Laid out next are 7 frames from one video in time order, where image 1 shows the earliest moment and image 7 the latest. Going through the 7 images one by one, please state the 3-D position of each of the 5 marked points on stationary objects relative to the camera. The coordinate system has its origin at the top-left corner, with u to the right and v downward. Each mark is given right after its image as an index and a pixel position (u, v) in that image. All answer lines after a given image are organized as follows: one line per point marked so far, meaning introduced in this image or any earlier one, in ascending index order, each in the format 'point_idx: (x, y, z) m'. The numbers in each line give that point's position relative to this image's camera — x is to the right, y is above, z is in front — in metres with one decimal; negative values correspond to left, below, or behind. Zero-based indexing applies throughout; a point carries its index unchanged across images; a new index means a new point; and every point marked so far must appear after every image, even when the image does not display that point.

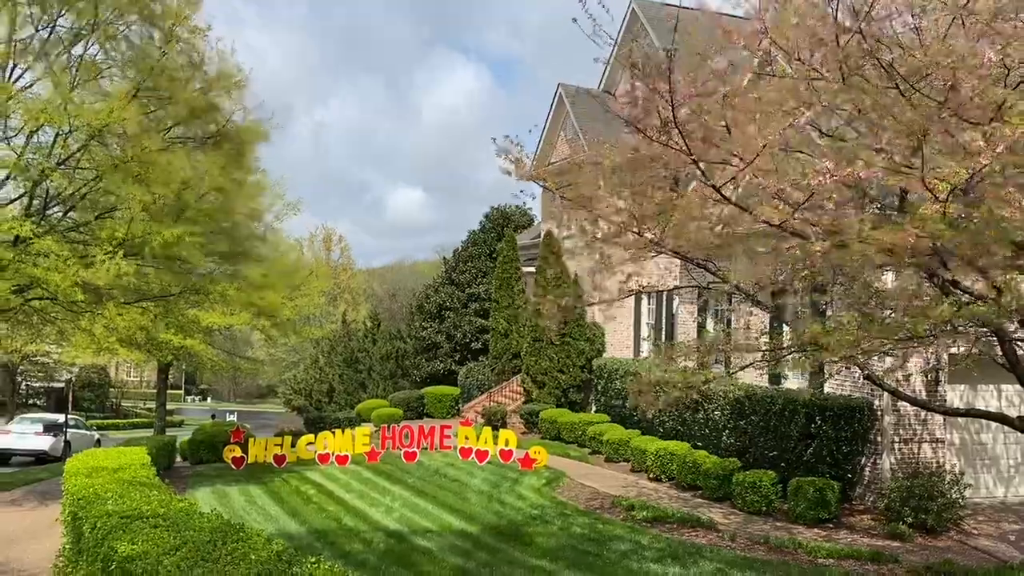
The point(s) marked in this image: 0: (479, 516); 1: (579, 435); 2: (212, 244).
0: (-0.4, -2.9, +11.0) m
1: (+1.3, -3.0, +17.4) m
2: (-5.1, +0.8, +14.5) m
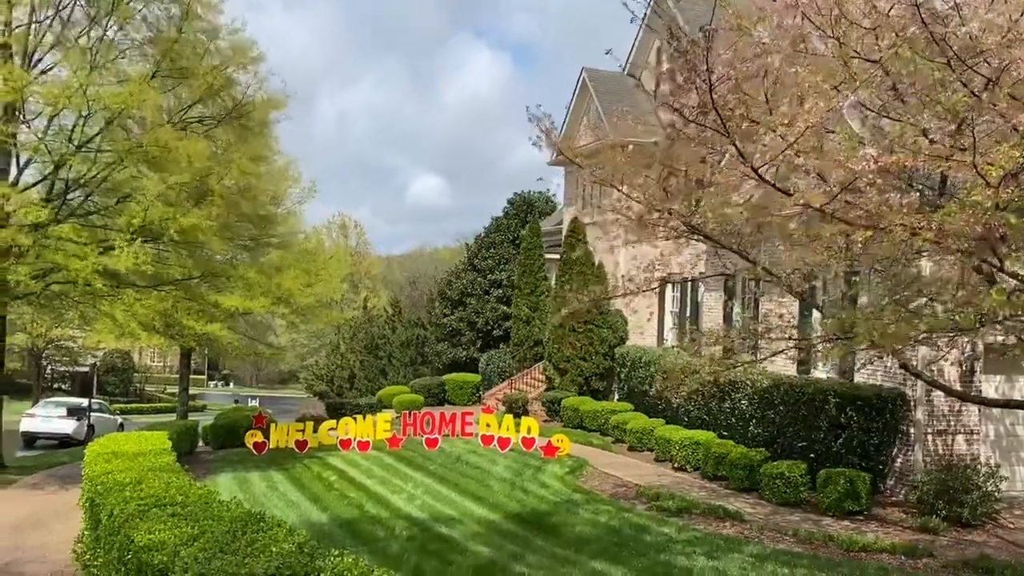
0: (-0.1, -2.7, +10.8) m
1: (+1.8, -2.7, +17.2) m
2: (-4.7, +1.0, +14.5) m
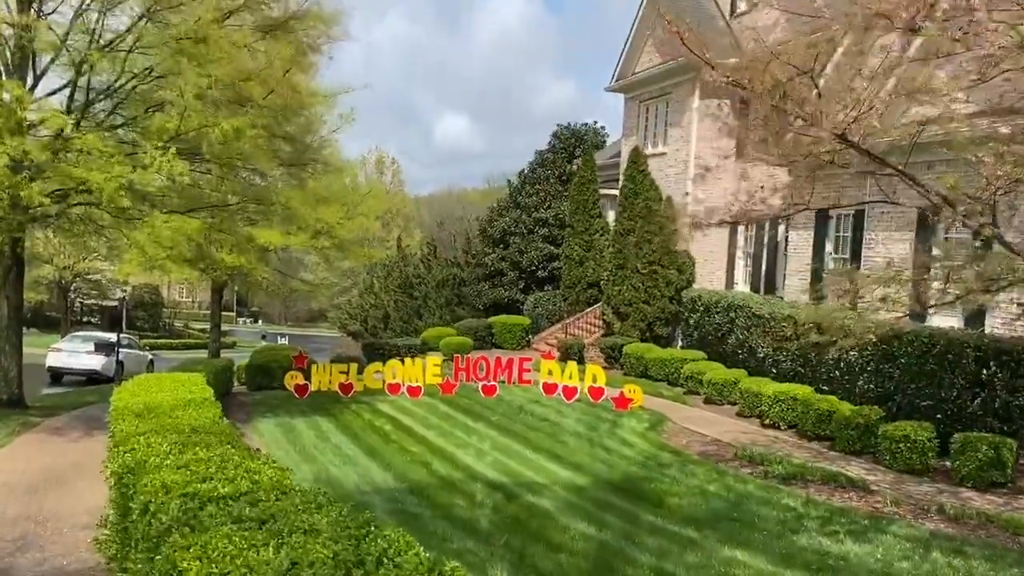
0: (+0.8, -2.0, +9.4) m
1: (+2.9, -1.5, +15.7) m
2: (-3.6, +2.1, +12.9) m
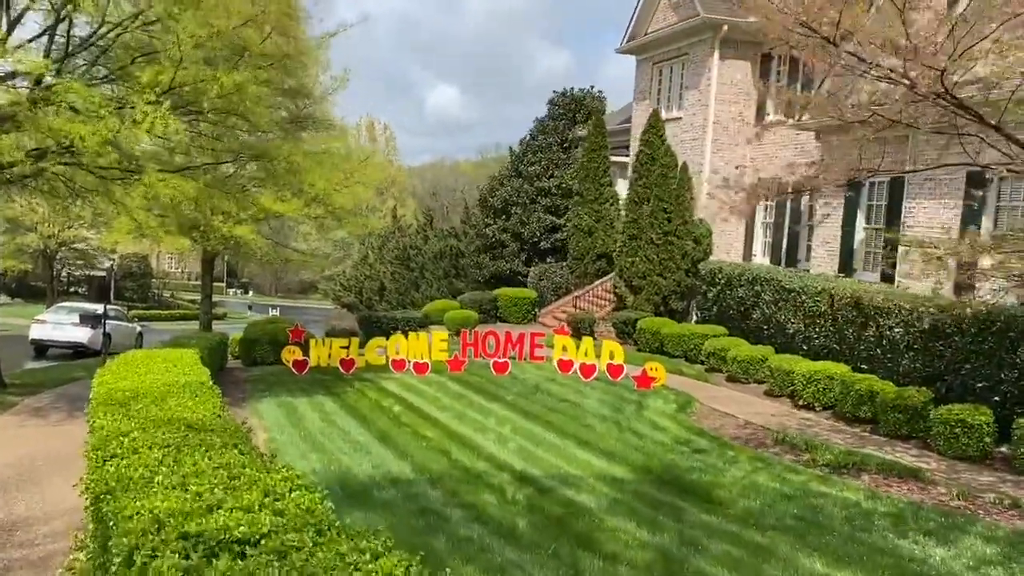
0: (+1.1, -1.7, +8.6) m
1: (+3.1, -1.1, +14.9) m
2: (-3.3, +2.5, +11.9) m
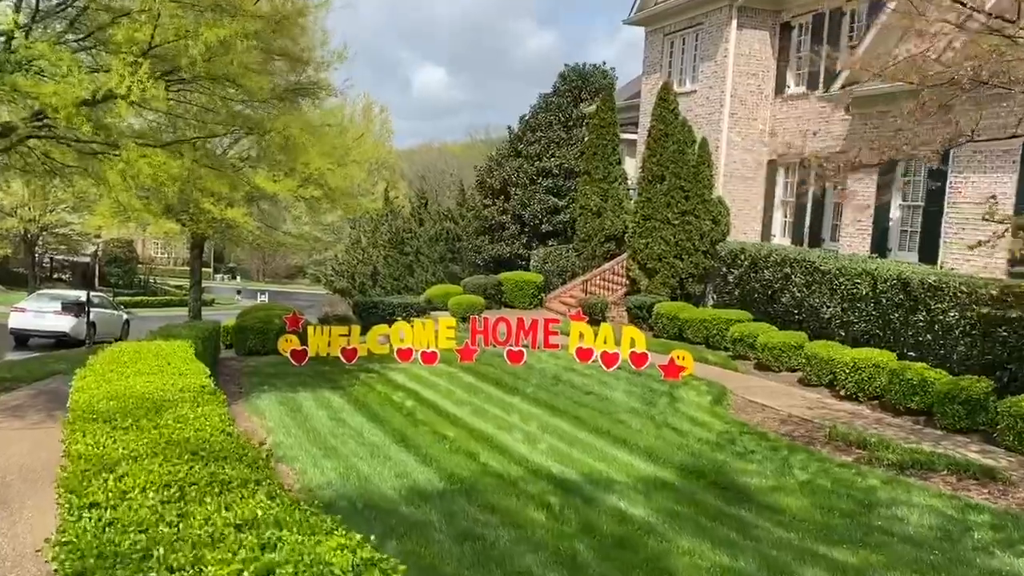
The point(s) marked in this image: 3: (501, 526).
0: (+1.4, -1.5, +7.8) m
1: (+3.3, -0.8, +14.1) m
2: (-3.1, +2.7, +10.9) m
3: (-0.1, -1.5, +5.3) m
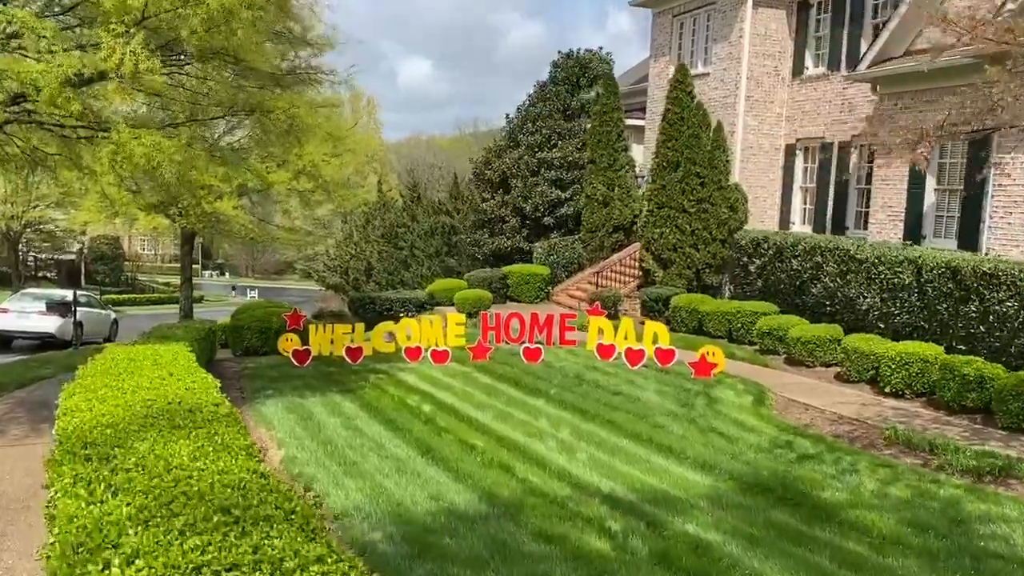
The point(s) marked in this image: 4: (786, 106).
0: (+1.7, -1.4, +7.1) m
1: (+3.5, -0.6, +13.4) m
2: (-2.9, +2.8, +10.1) m
3: (+0.3, -1.4, +4.6) m
4: (+5.2, +3.4, +16.3) m
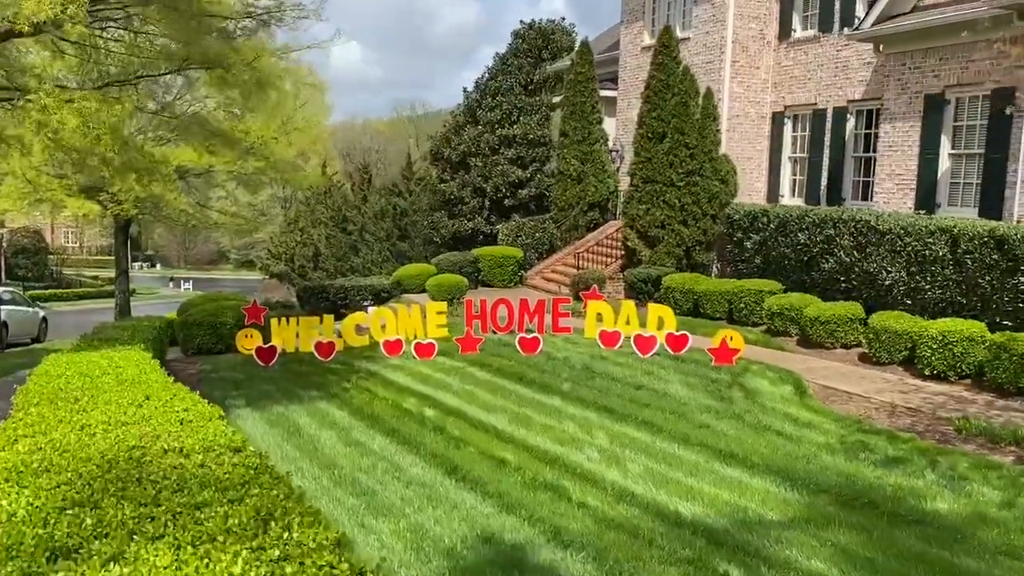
0: (+2.0, -1.3, +6.0) m
1: (+3.3, -0.3, +12.5) m
2: (-2.9, +2.9, +8.7) m
3: (+0.7, -1.4, +3.5) m
4: (+4.7, +3.9, +15.4) m
